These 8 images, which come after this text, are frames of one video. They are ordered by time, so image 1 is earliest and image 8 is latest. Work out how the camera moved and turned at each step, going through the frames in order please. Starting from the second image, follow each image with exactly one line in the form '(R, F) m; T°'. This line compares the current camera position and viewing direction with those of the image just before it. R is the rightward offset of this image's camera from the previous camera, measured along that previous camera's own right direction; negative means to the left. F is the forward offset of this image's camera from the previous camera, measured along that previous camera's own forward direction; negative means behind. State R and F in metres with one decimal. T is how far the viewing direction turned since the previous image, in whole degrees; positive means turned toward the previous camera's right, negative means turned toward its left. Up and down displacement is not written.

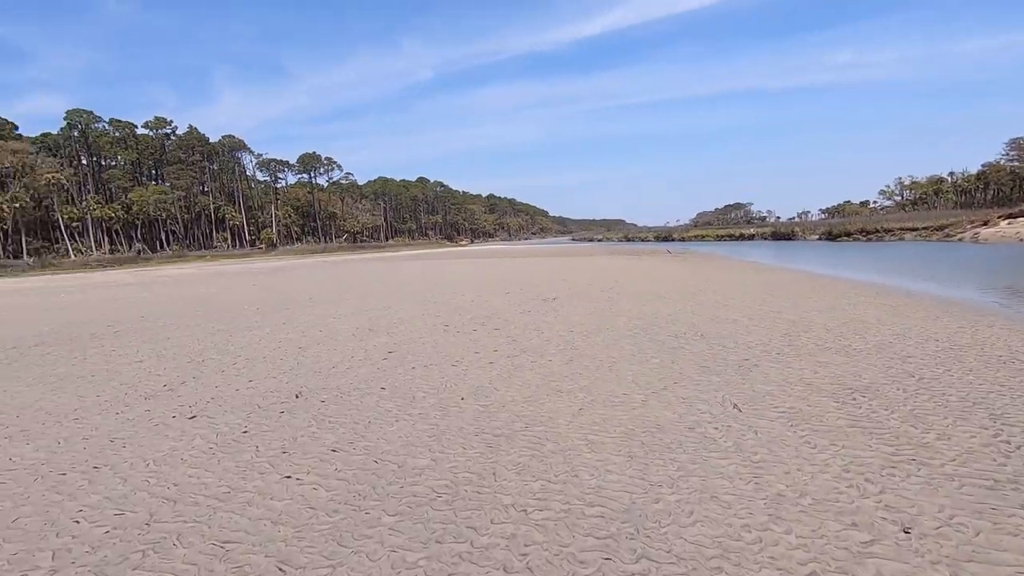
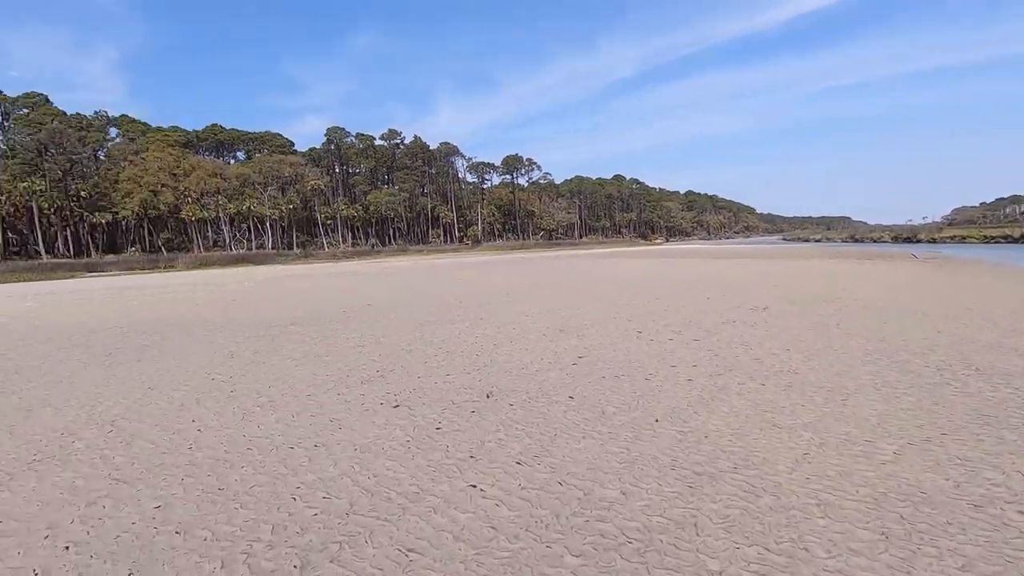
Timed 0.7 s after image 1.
(-0.1, +0.5) m; -20°
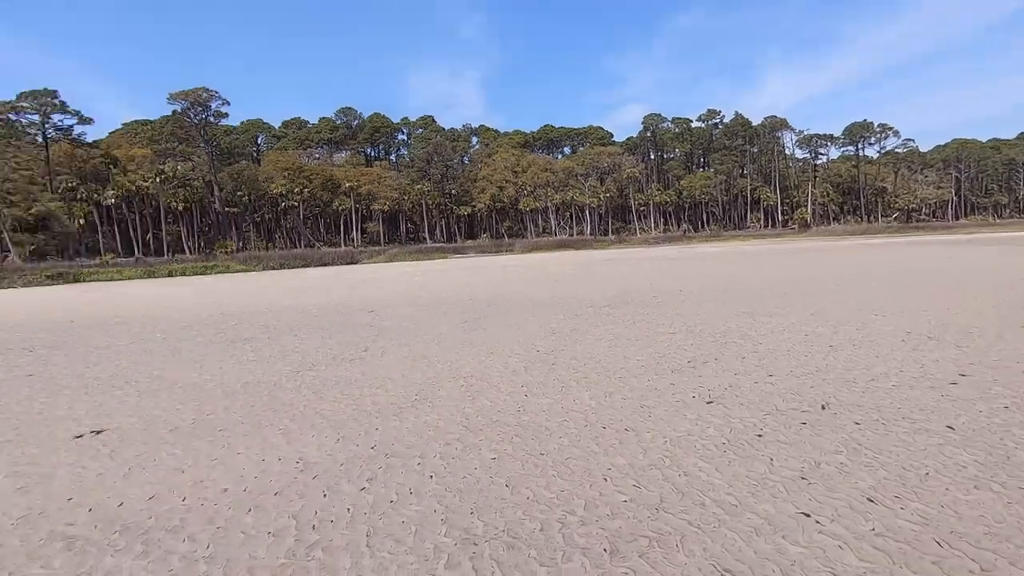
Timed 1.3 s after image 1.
(-0.2, +0.3) m; -32°
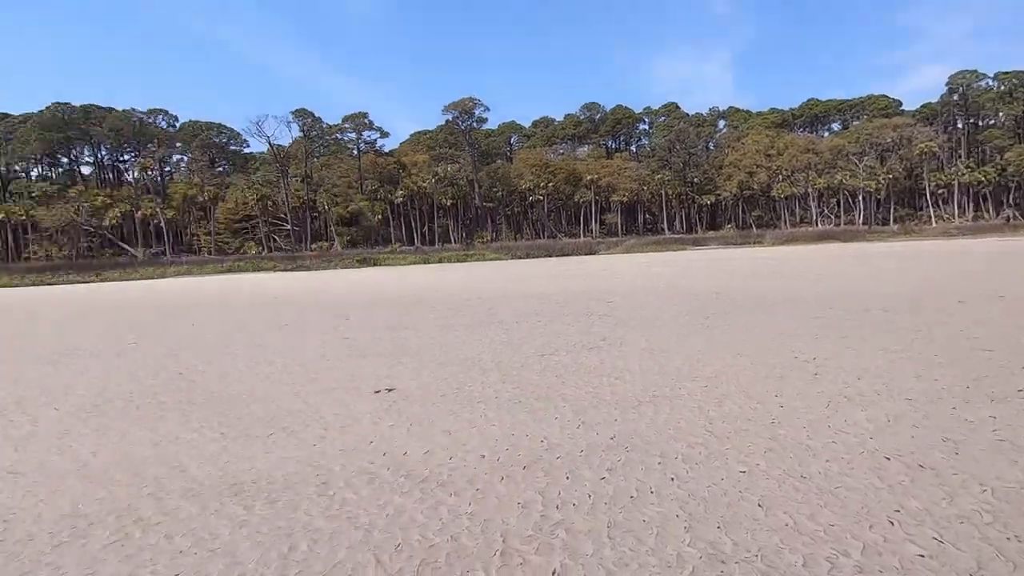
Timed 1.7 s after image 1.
(-0.1, +0.1) m; -25°
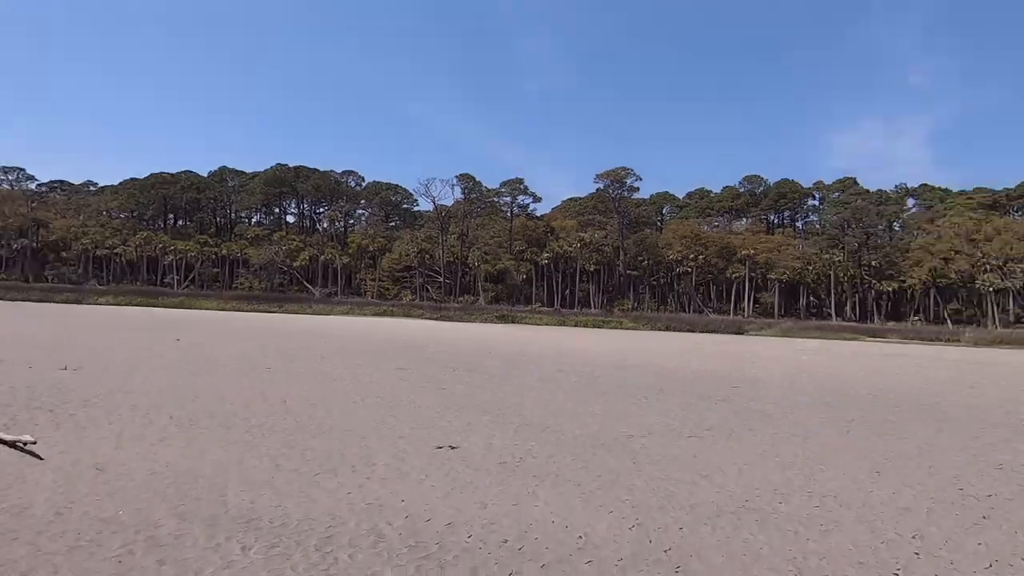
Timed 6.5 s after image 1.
(+0.9, +0.7) m; -15°
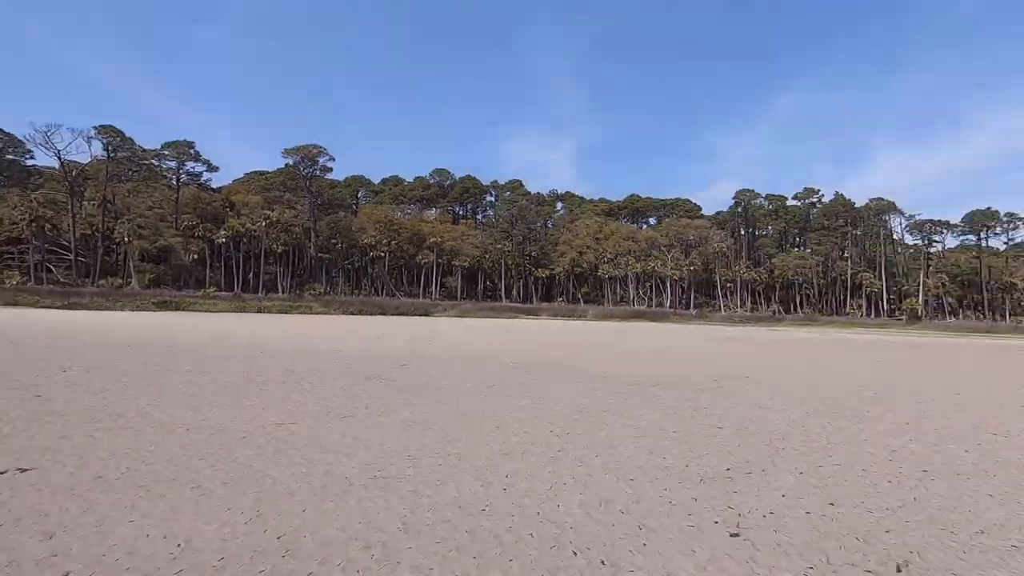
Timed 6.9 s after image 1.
(+0.7, -0.2) m; +31°
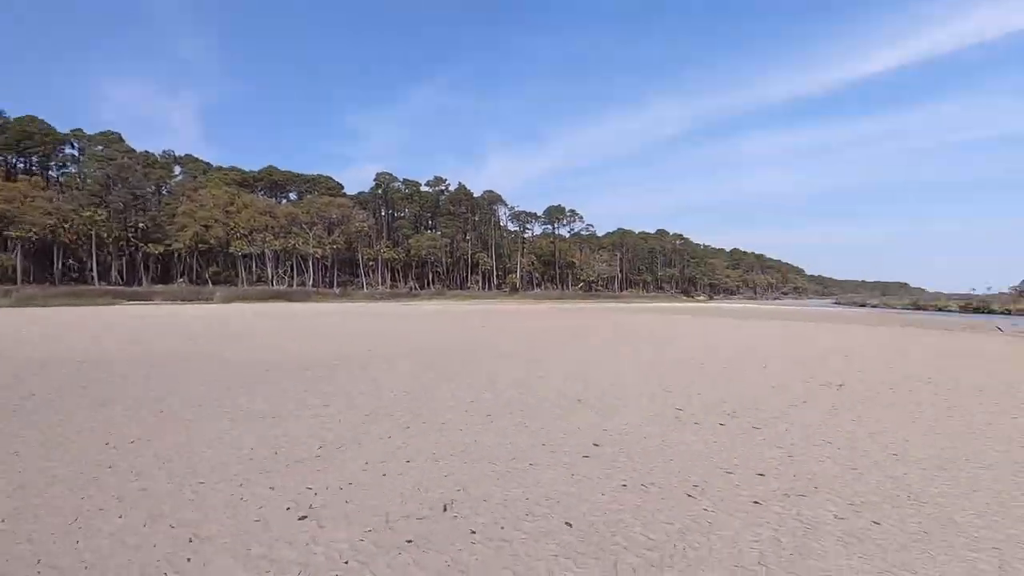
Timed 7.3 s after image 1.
(+0.8, +0.1) m; +36°
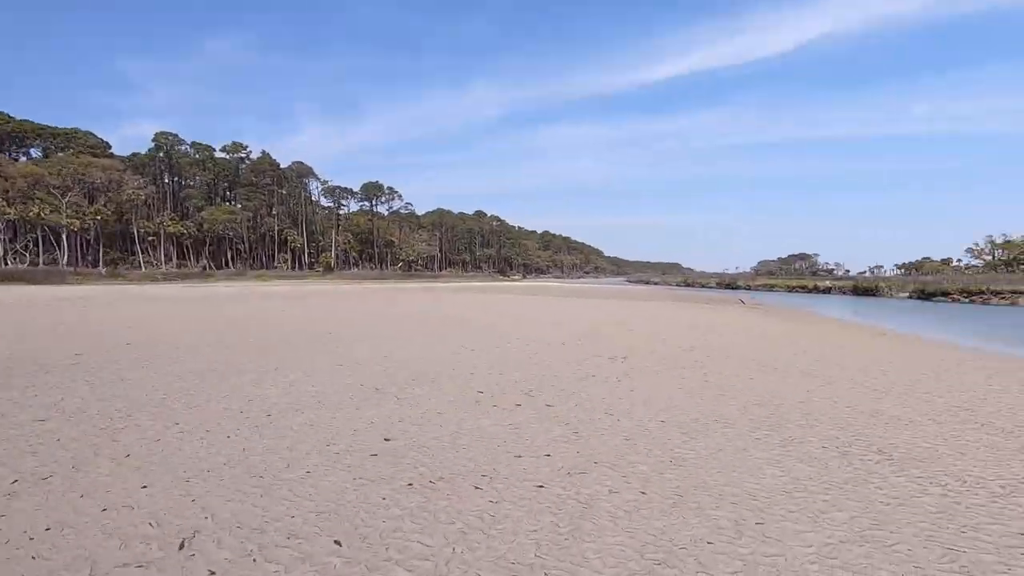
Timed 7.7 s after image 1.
(+0.5, +0.5) m; +19°
